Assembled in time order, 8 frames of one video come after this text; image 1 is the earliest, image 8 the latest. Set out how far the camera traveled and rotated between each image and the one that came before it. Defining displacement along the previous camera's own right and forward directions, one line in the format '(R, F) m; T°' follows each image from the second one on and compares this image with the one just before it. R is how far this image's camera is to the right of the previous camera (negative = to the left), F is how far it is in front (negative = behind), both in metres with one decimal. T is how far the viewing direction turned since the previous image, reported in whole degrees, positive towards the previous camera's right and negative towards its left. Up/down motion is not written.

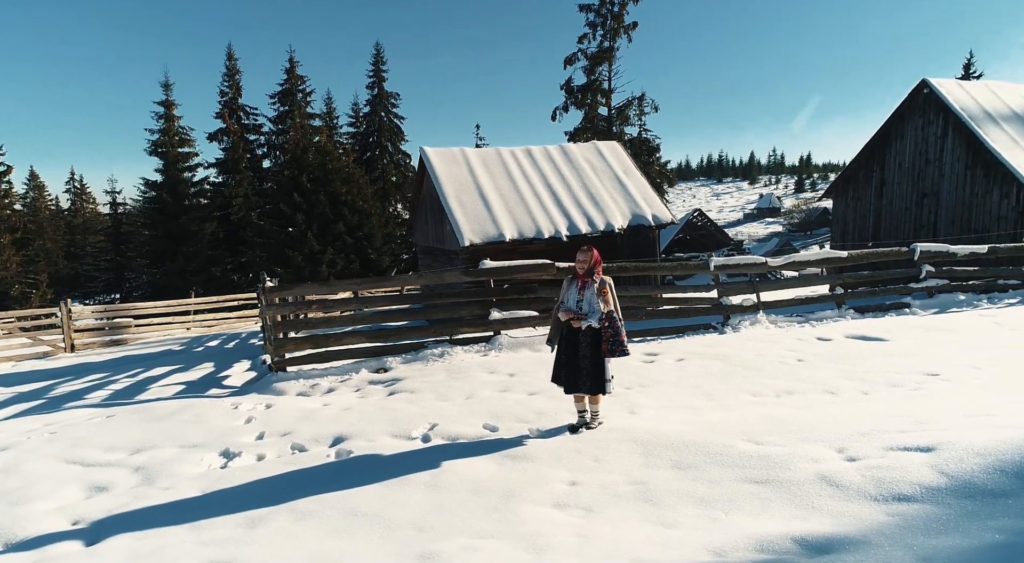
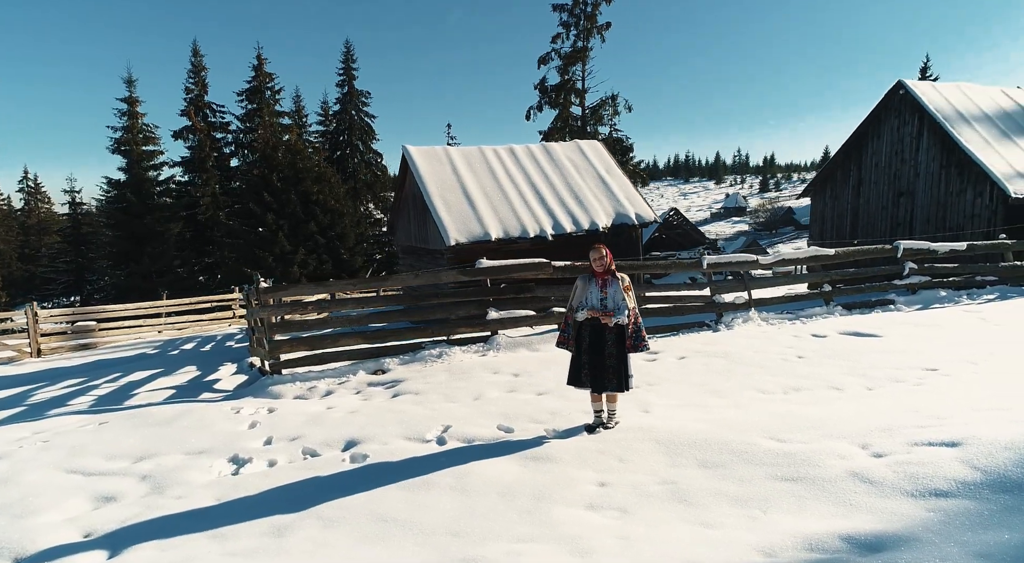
(-0.3, +0.1) m; +2°
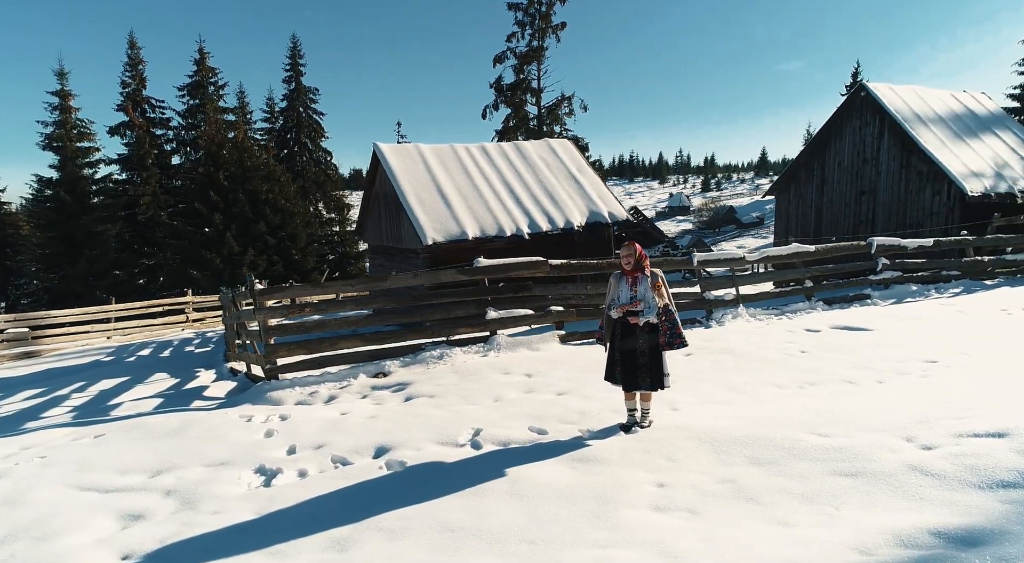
(-0.6, +0.1) m; +4°
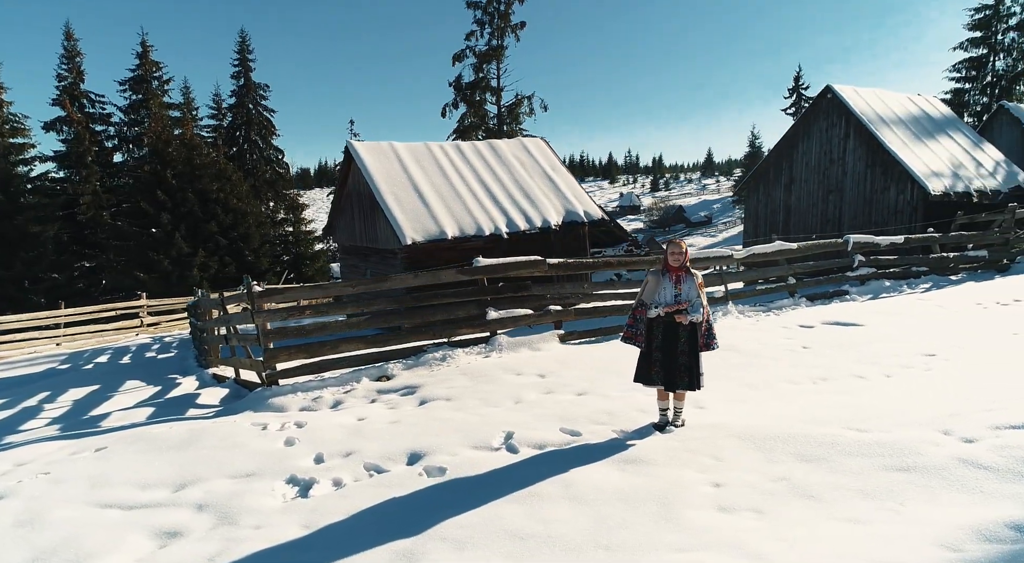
(-0.5, +0.1) m; +4°
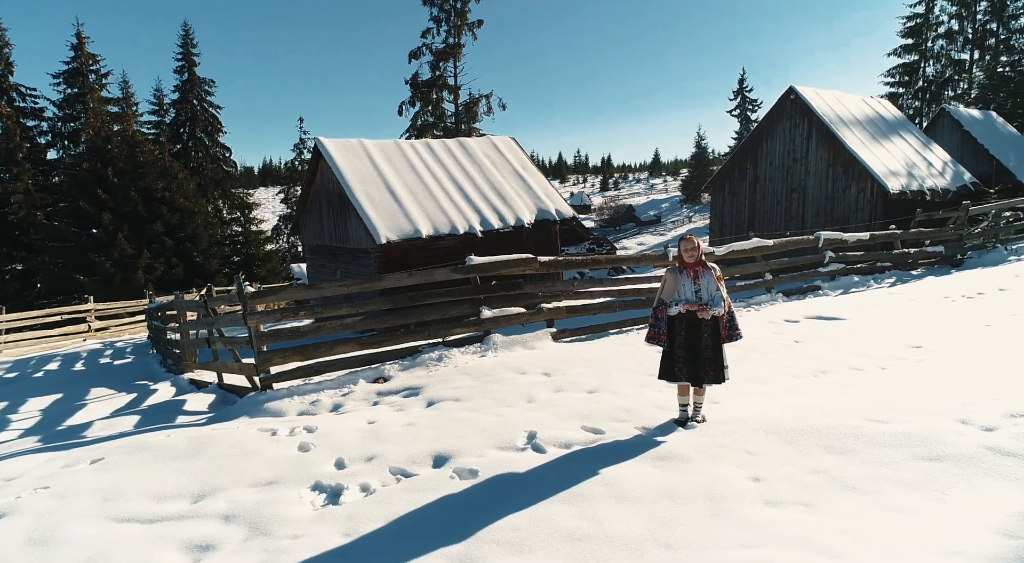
(-0.5, +0.1) m; +4°
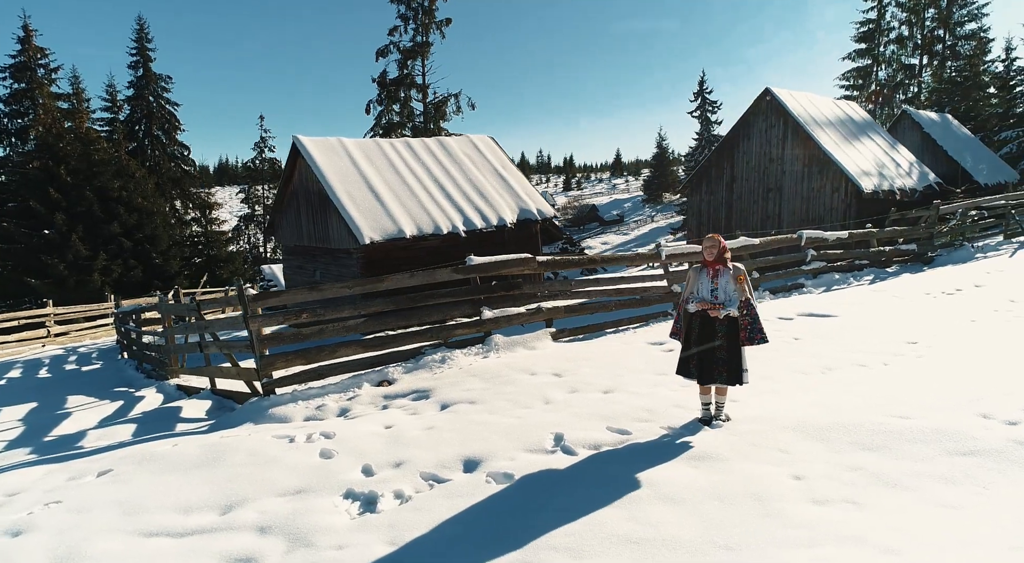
(-0.4, +0.1) m; +3°
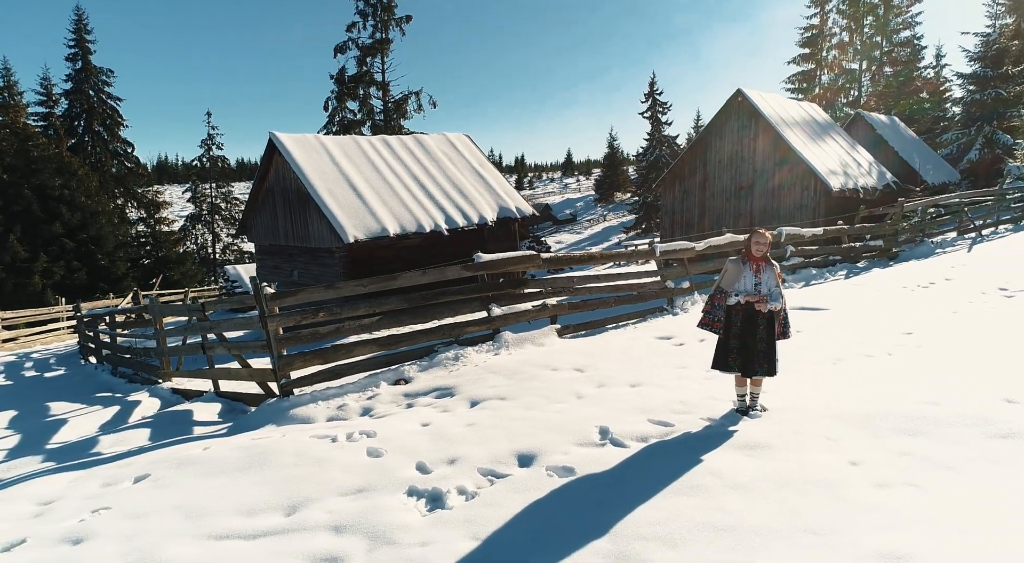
(-0.6, 0.0) m; +3°
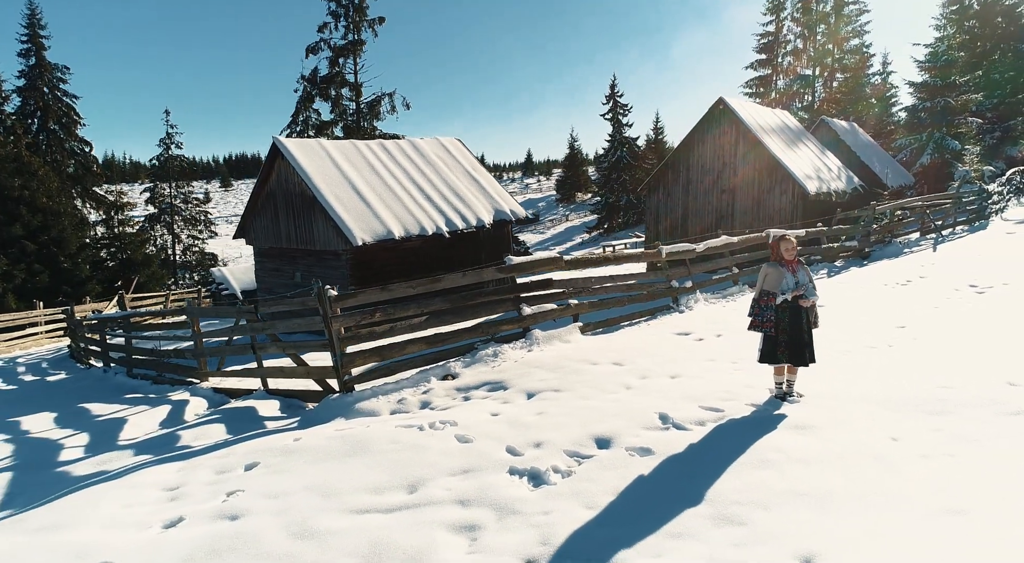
(-0.8, -0.5) m; +2°
